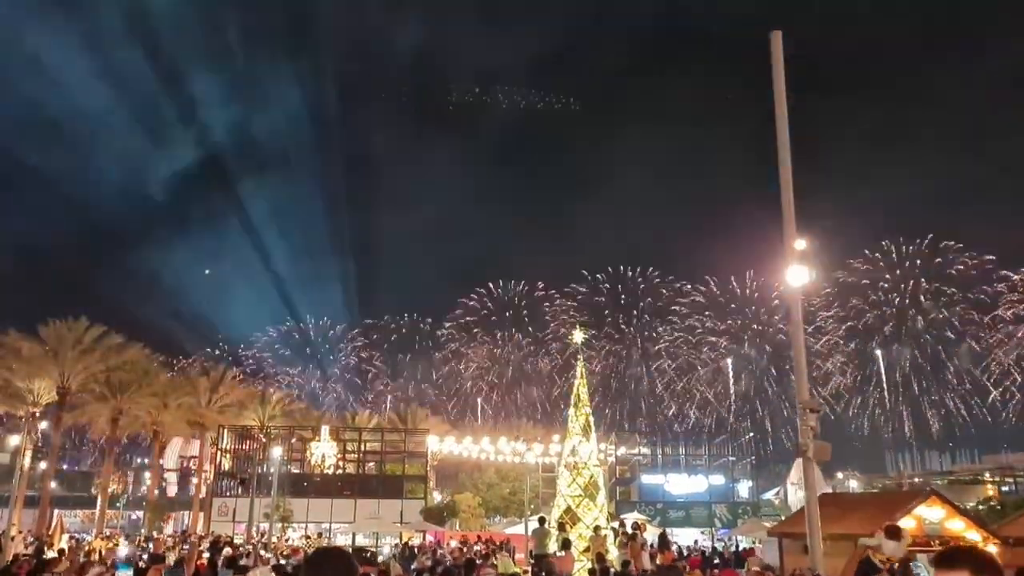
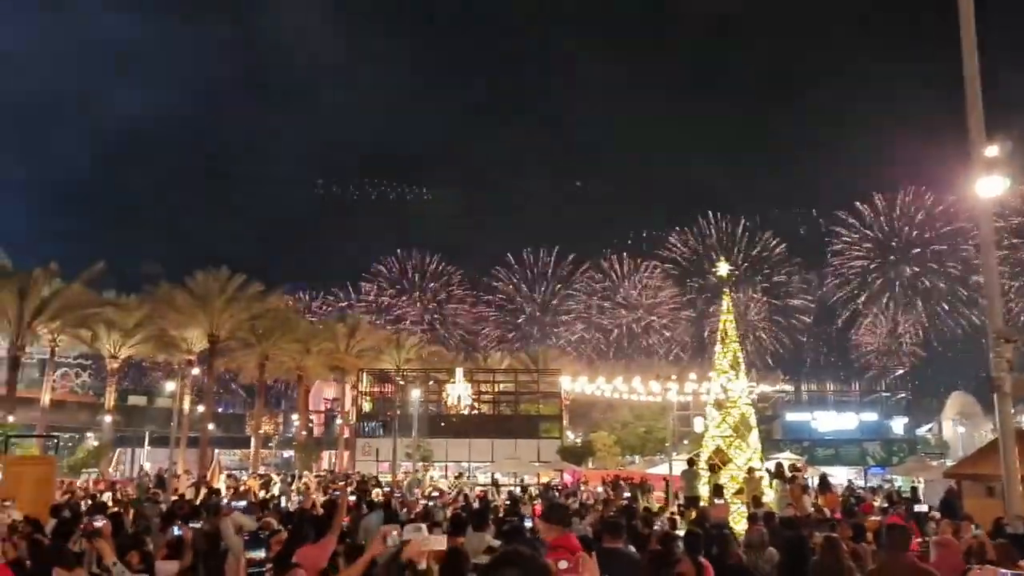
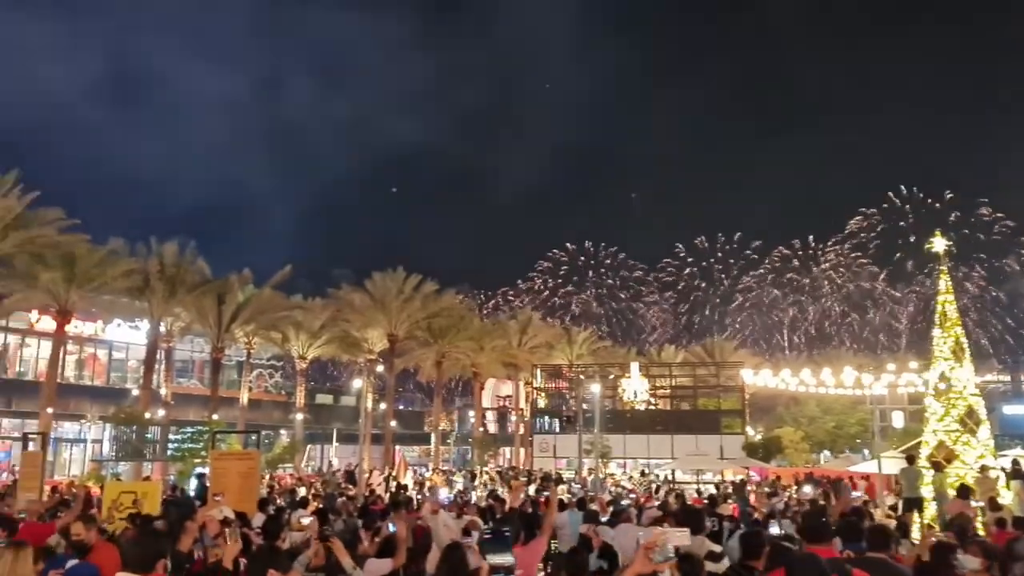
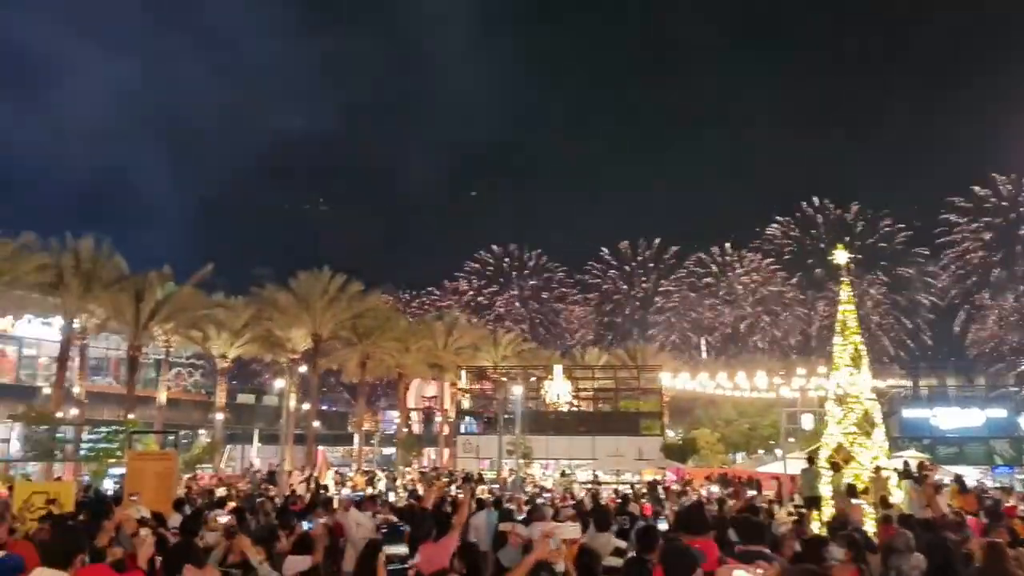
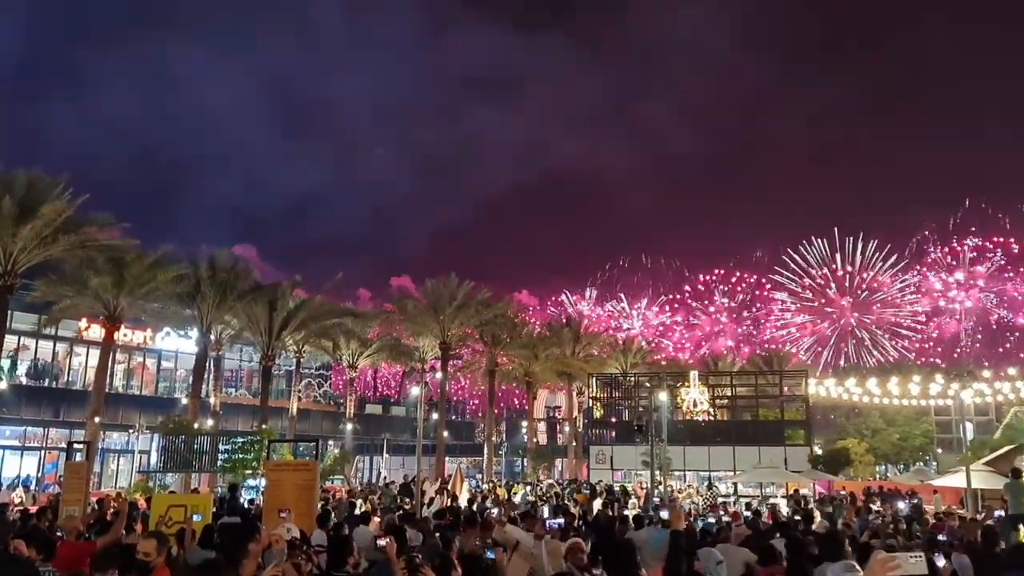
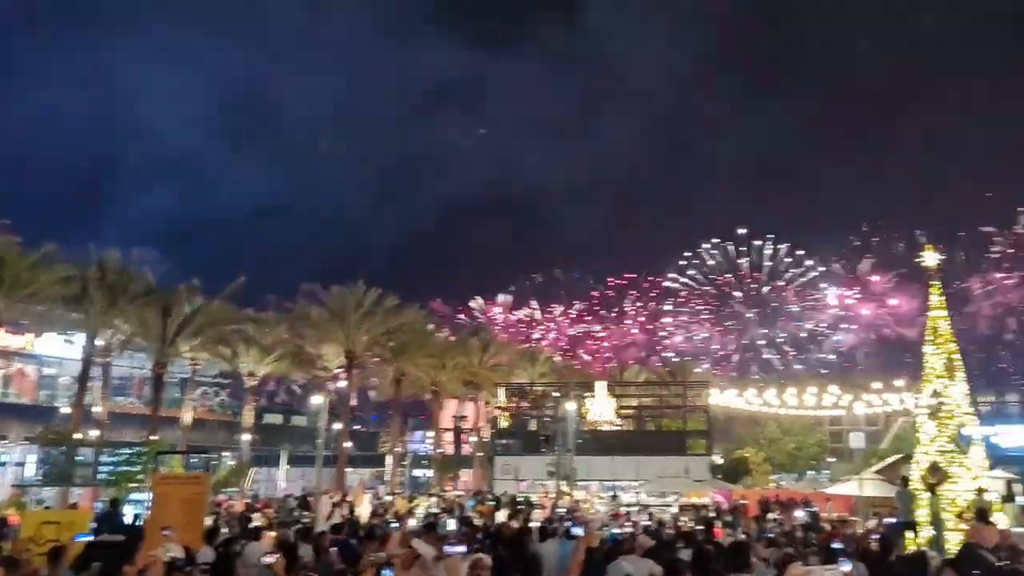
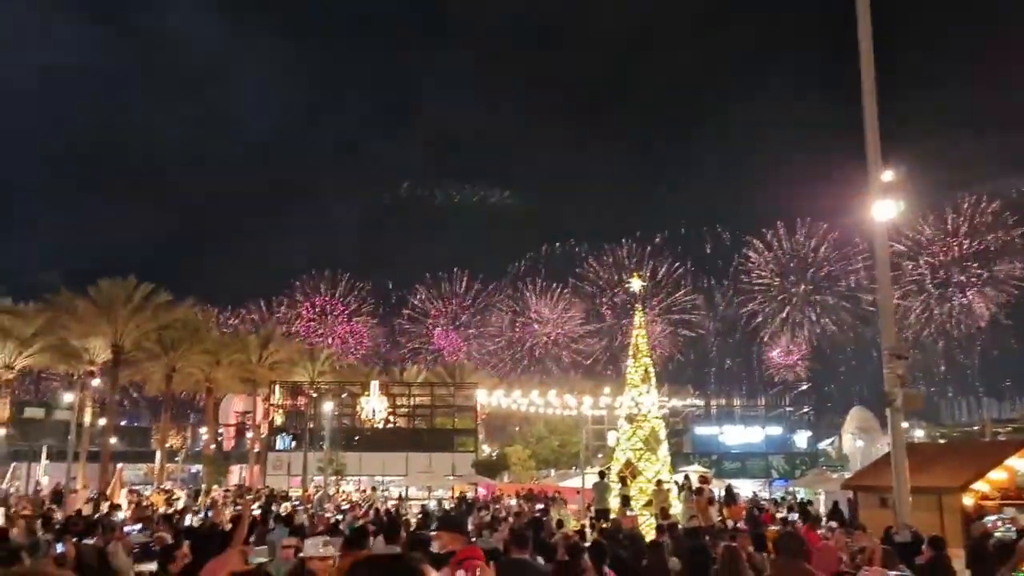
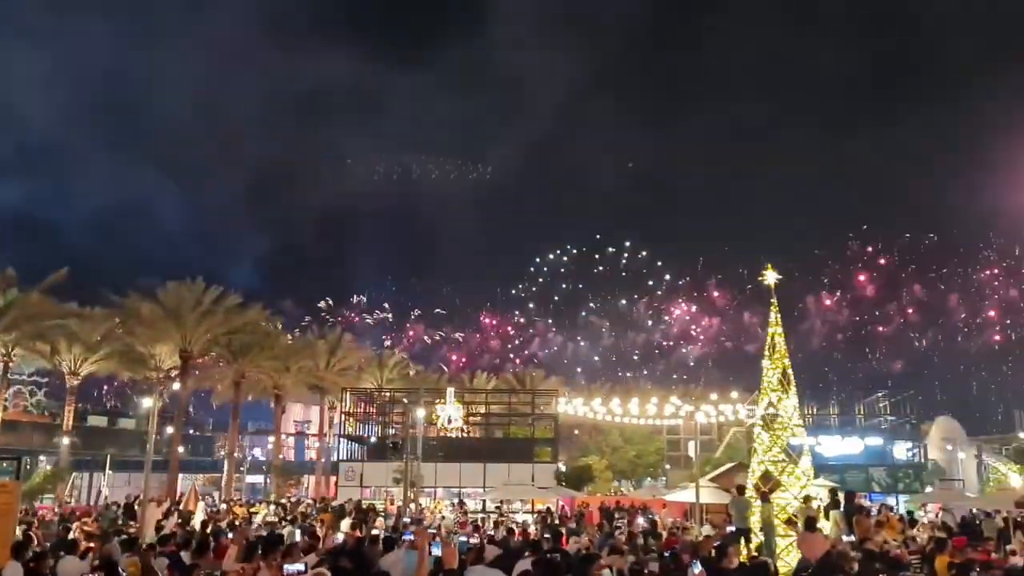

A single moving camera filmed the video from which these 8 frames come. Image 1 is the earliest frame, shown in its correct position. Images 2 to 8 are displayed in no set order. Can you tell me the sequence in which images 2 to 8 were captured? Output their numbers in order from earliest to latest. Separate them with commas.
7, 2, 4, 3, 5, 6, 8
